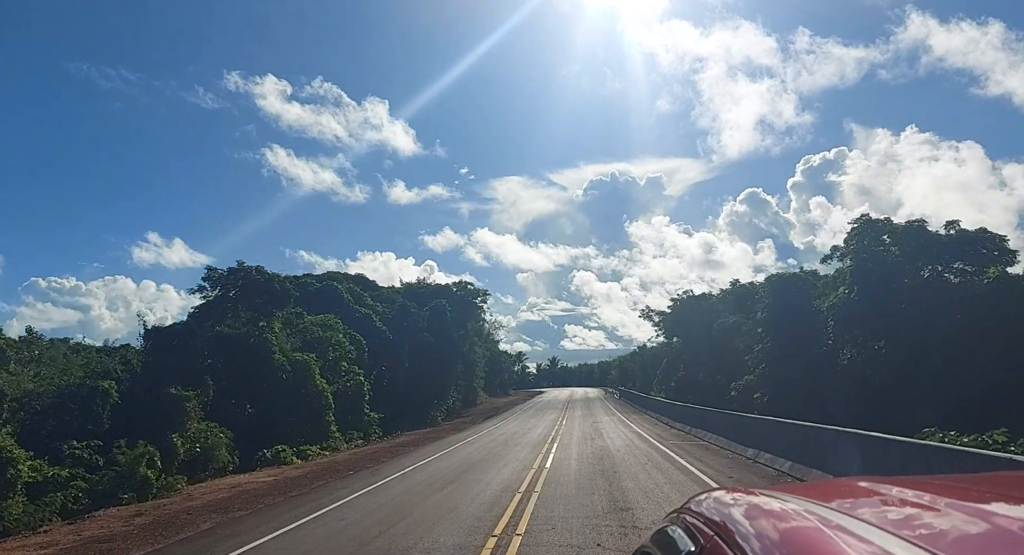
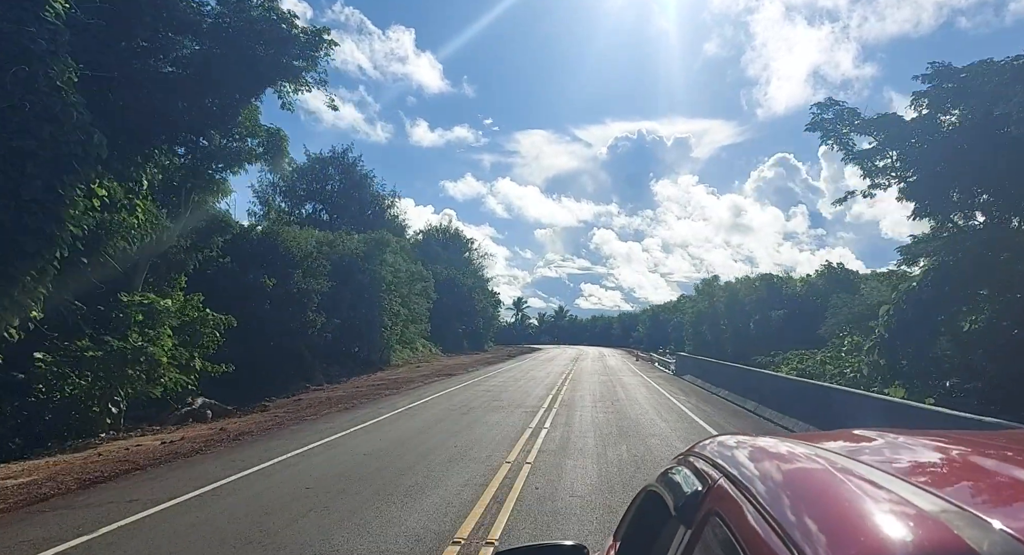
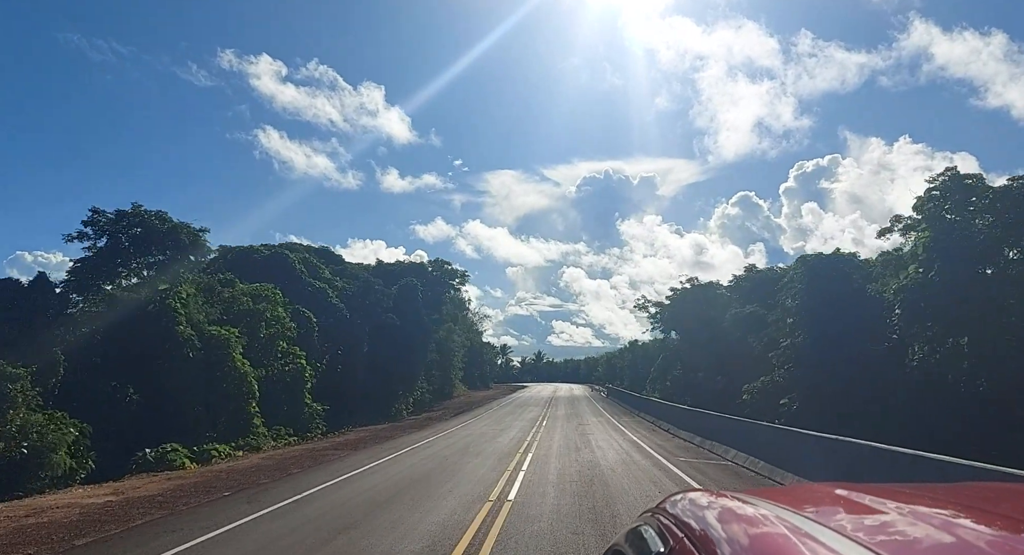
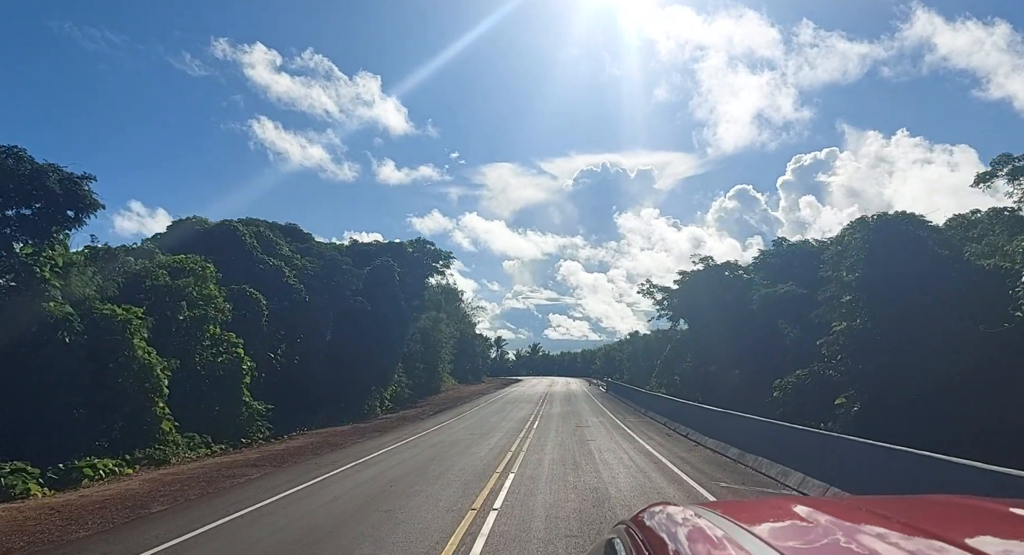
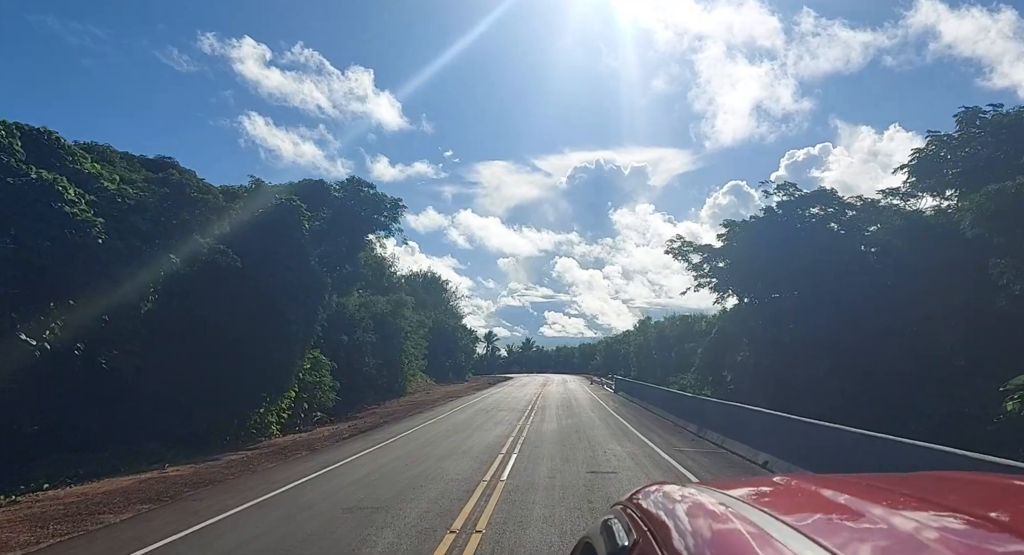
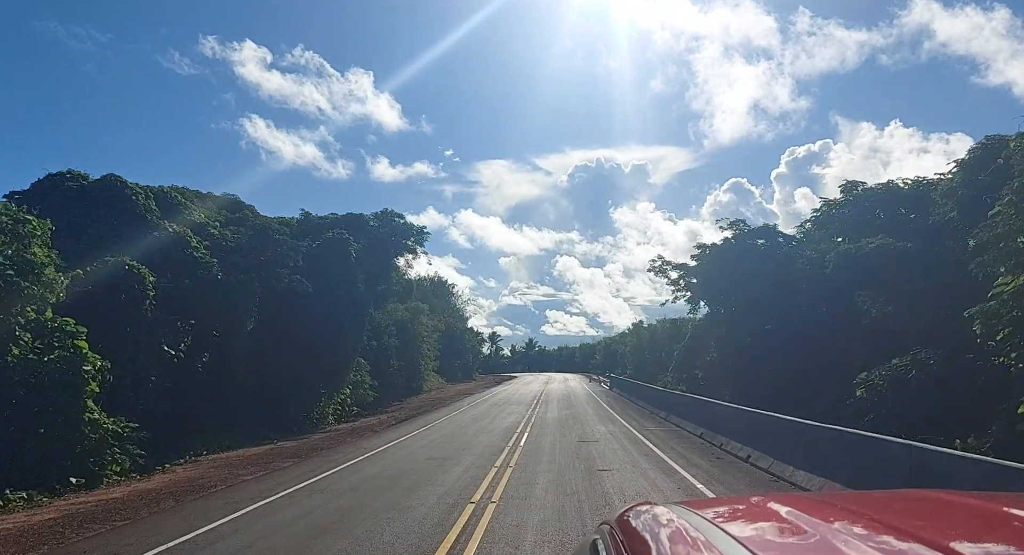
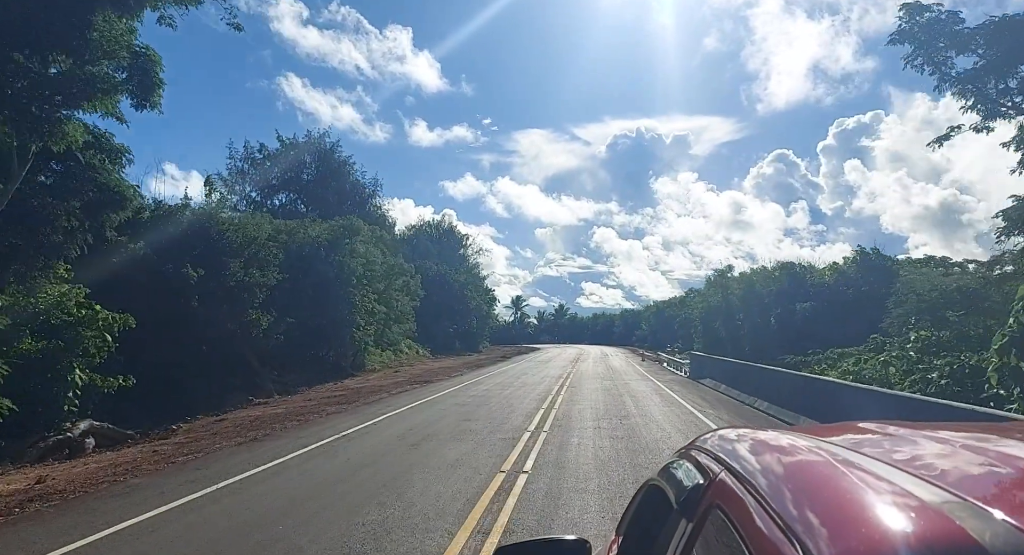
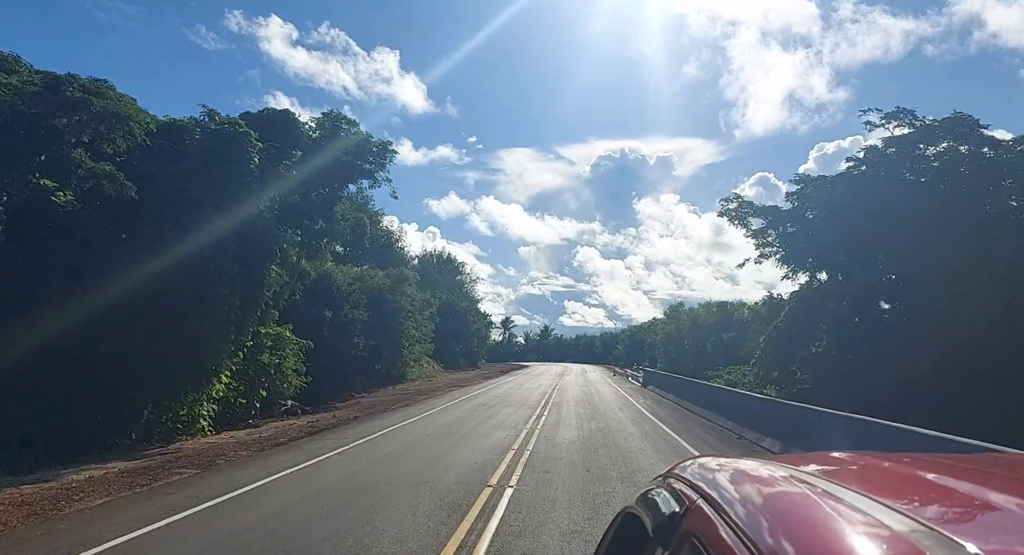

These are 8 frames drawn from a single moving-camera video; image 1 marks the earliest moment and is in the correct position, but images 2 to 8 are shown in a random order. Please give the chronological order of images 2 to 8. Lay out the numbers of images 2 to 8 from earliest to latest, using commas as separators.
3, 4, 6, 5, 8, 2, 7
